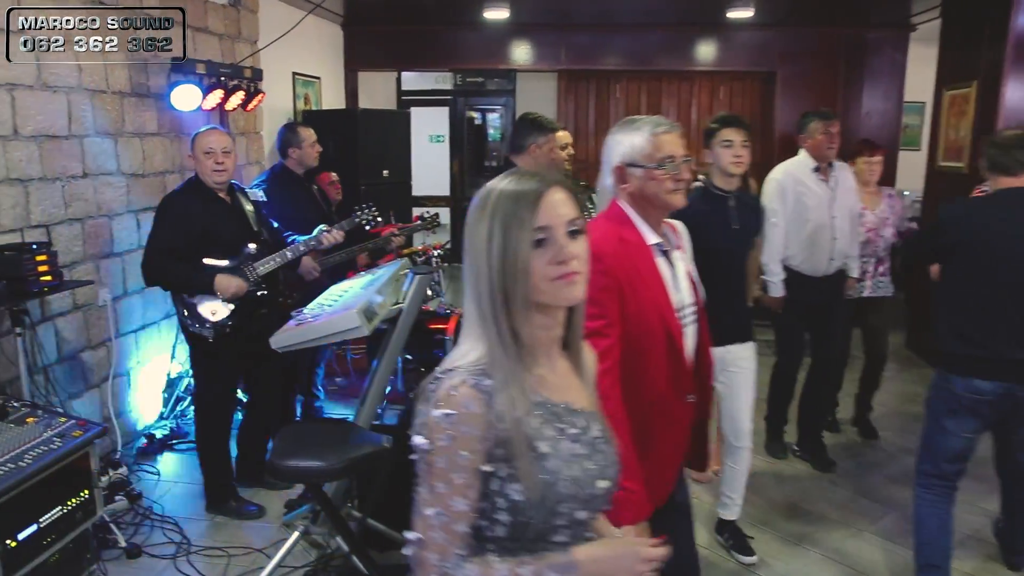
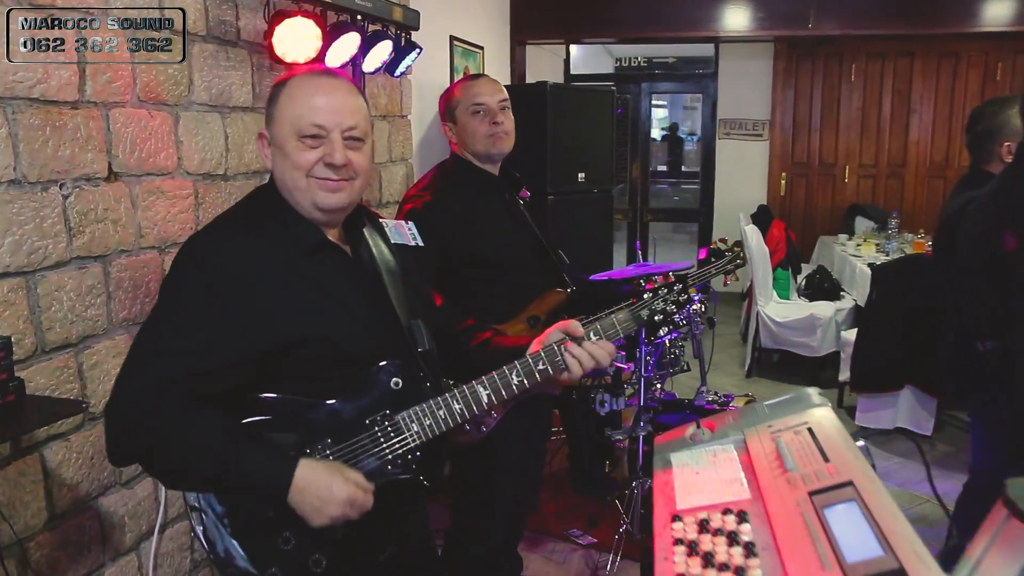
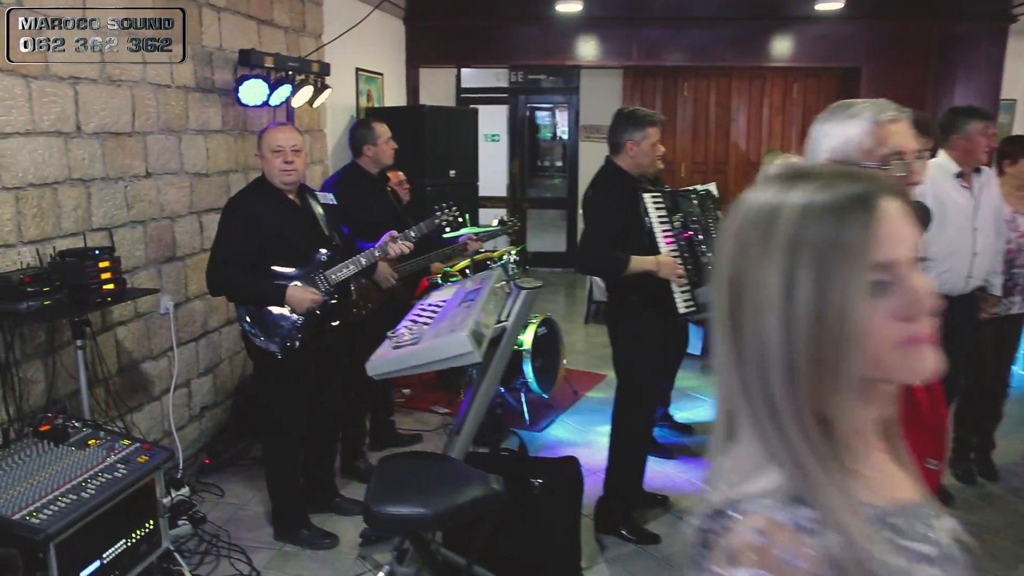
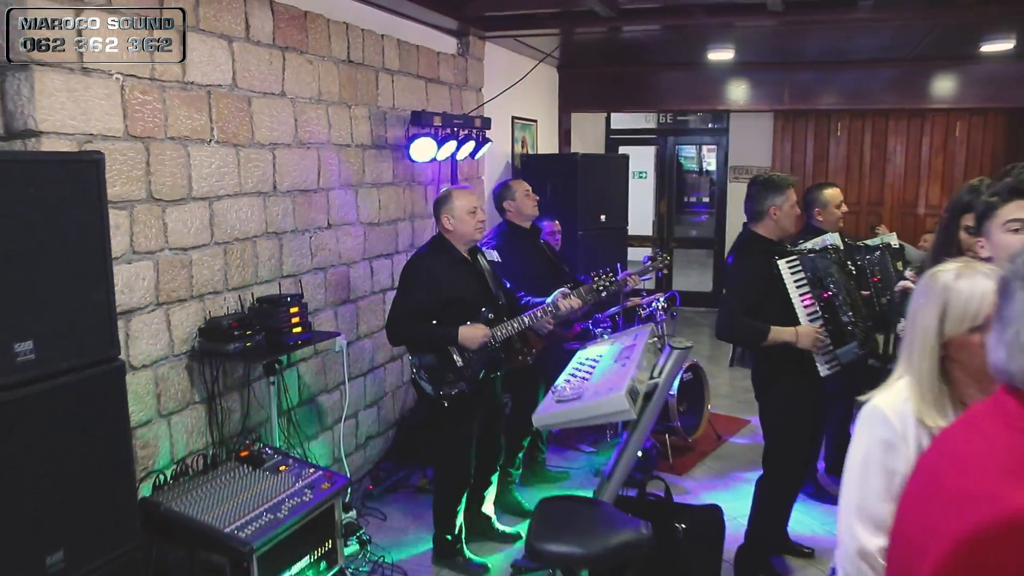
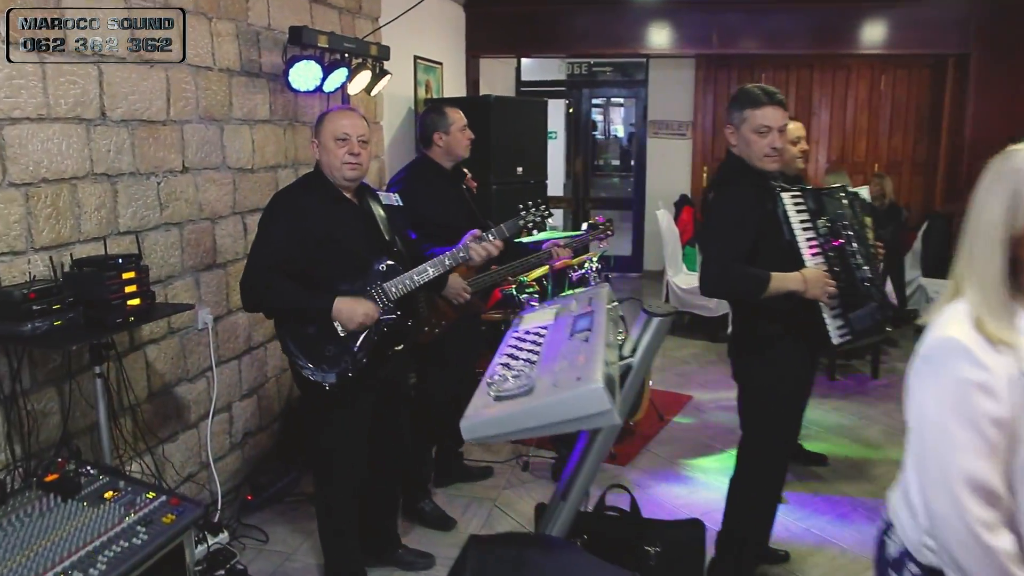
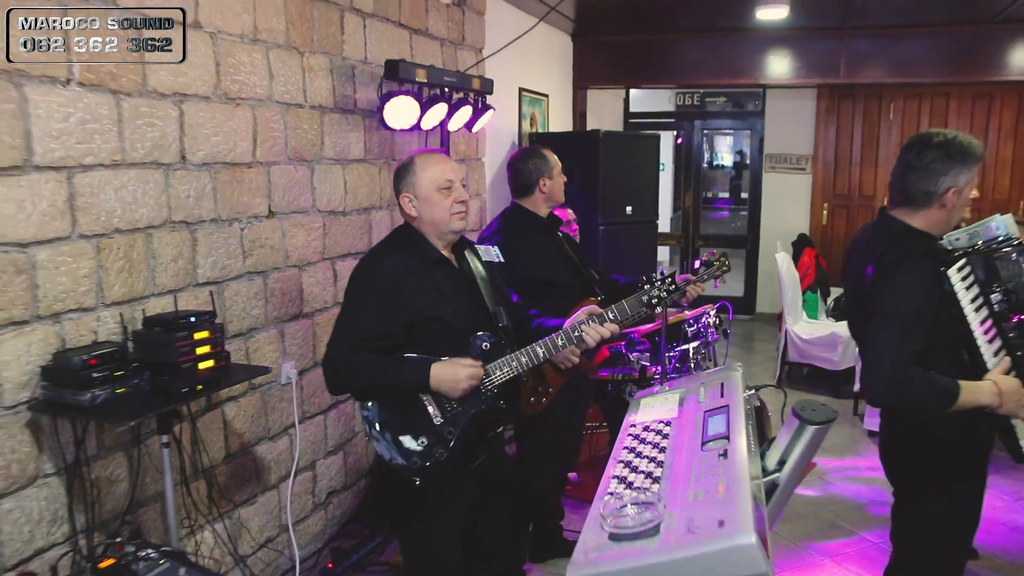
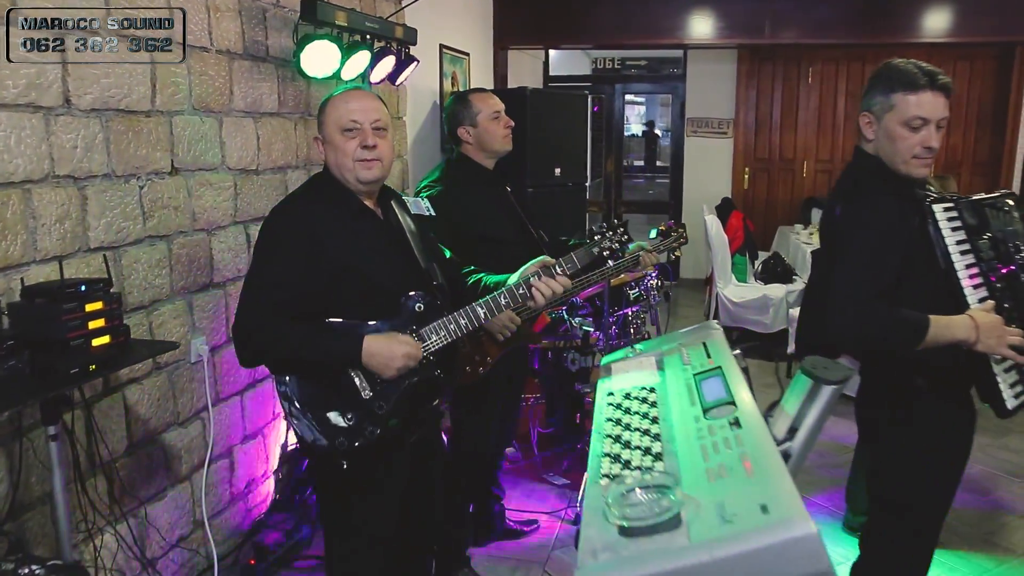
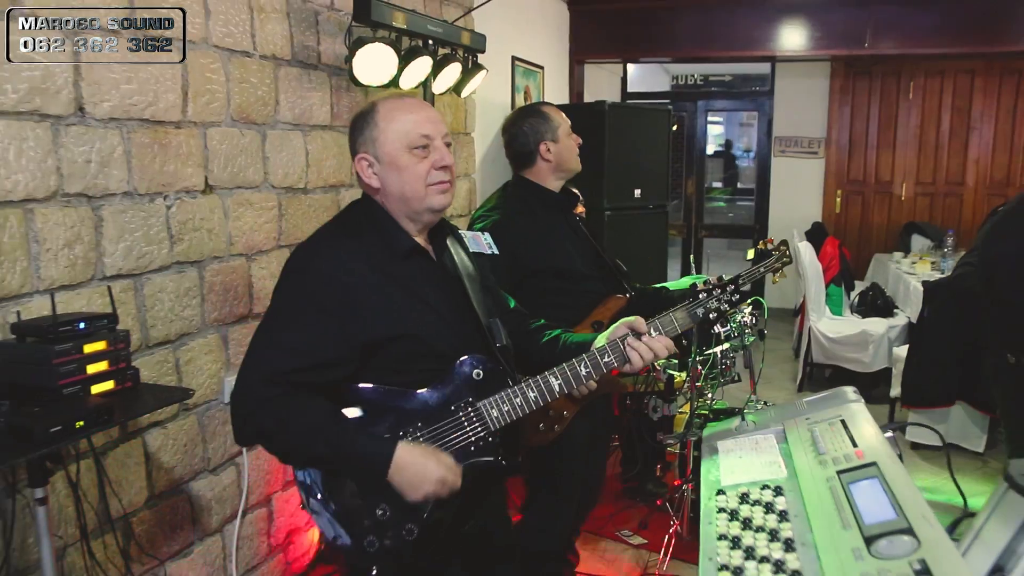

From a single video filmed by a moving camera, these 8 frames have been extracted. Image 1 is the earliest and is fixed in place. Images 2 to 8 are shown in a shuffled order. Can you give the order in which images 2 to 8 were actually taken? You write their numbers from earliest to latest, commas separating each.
3, 5, 7, 2, 8, 6, 4
